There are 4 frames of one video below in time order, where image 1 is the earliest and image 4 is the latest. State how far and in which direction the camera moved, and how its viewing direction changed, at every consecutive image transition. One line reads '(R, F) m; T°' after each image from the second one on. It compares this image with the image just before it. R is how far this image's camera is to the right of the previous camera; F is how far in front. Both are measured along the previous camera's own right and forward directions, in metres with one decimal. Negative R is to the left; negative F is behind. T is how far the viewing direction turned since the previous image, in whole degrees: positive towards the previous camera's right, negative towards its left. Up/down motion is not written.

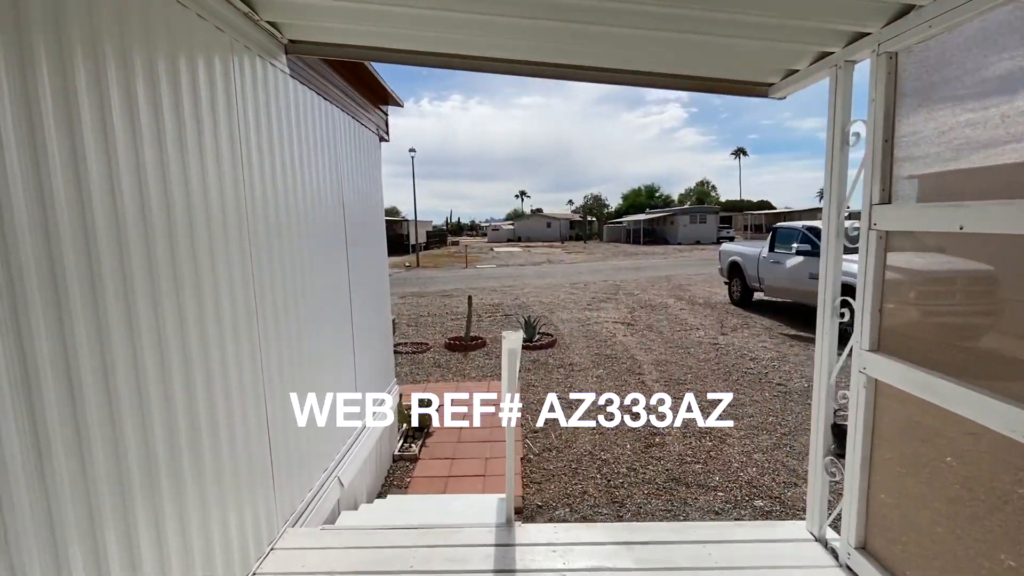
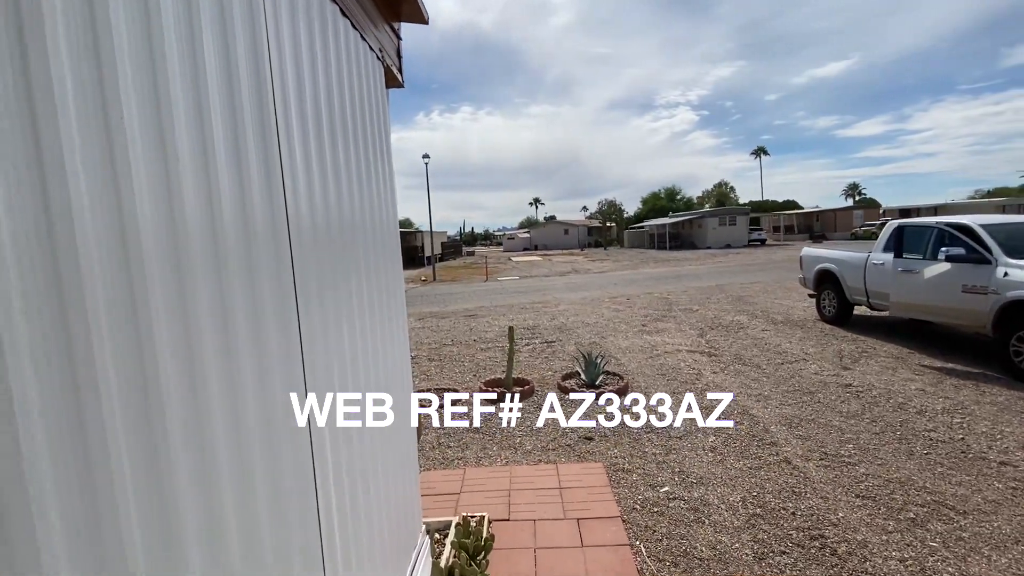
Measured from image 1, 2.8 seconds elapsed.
(-0.5, +2.0) m; -2°
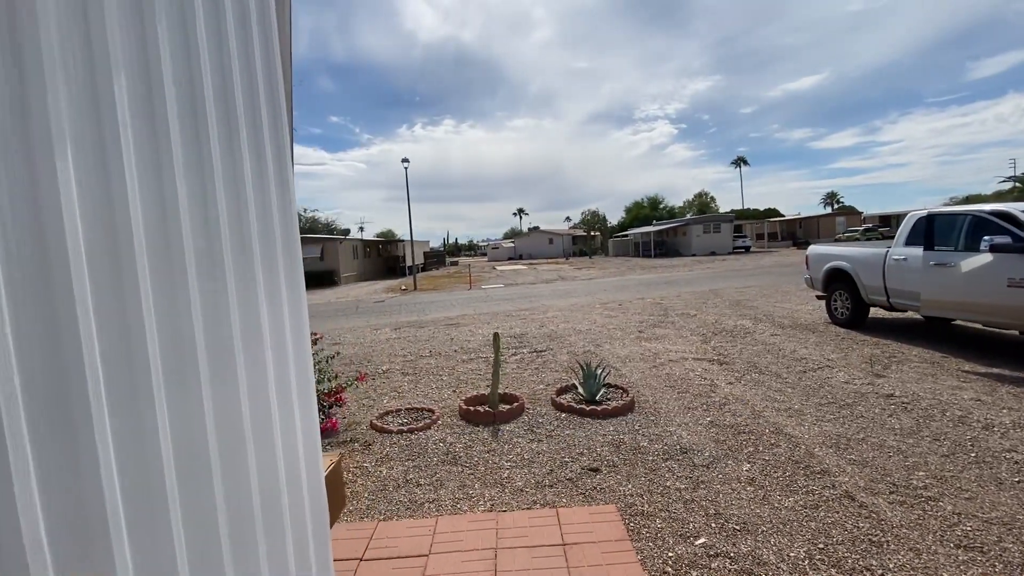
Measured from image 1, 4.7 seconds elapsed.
(0.0, +0.9) m; +2°
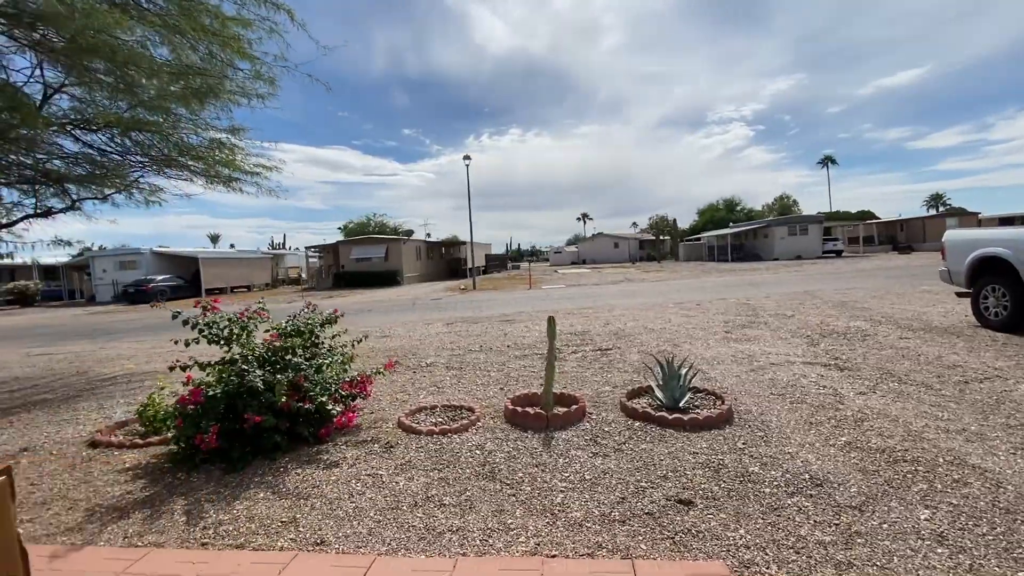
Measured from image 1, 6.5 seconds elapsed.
(0.0, +1.0) m; -7°
